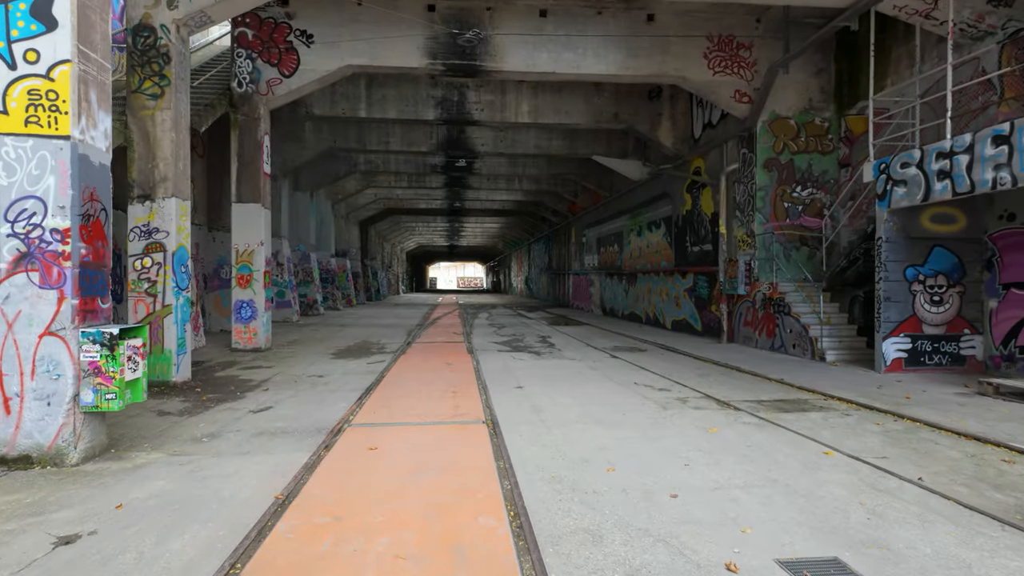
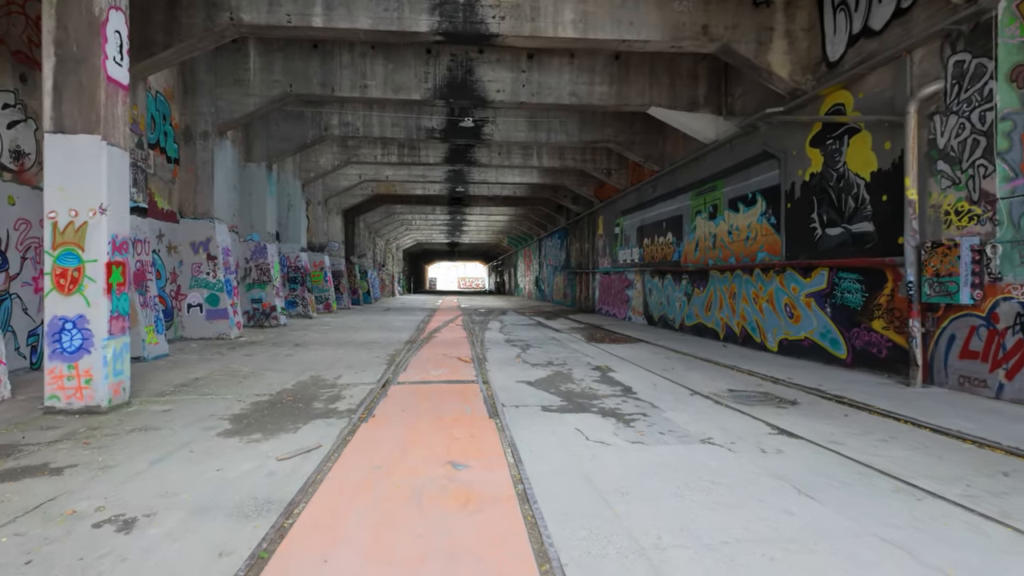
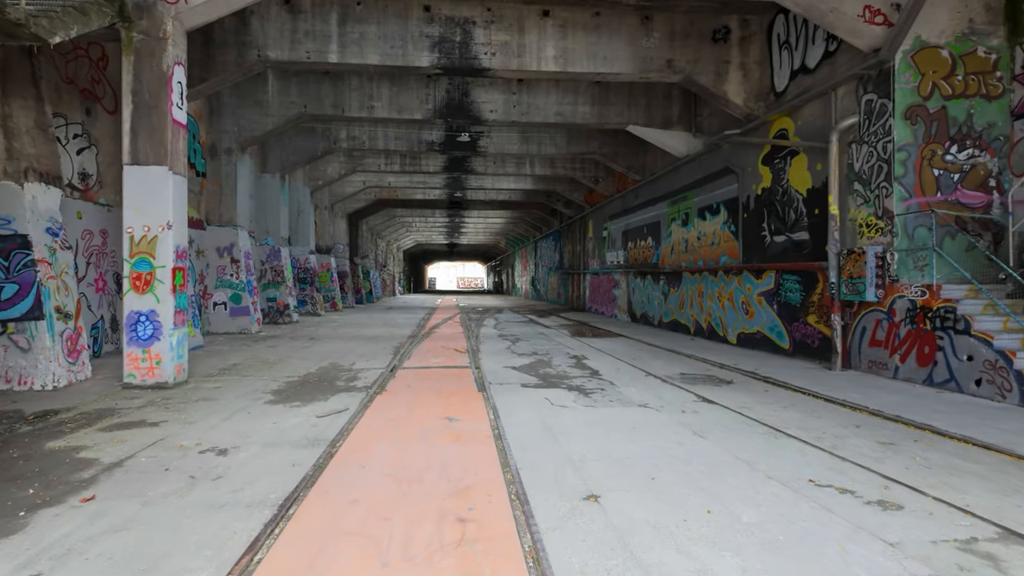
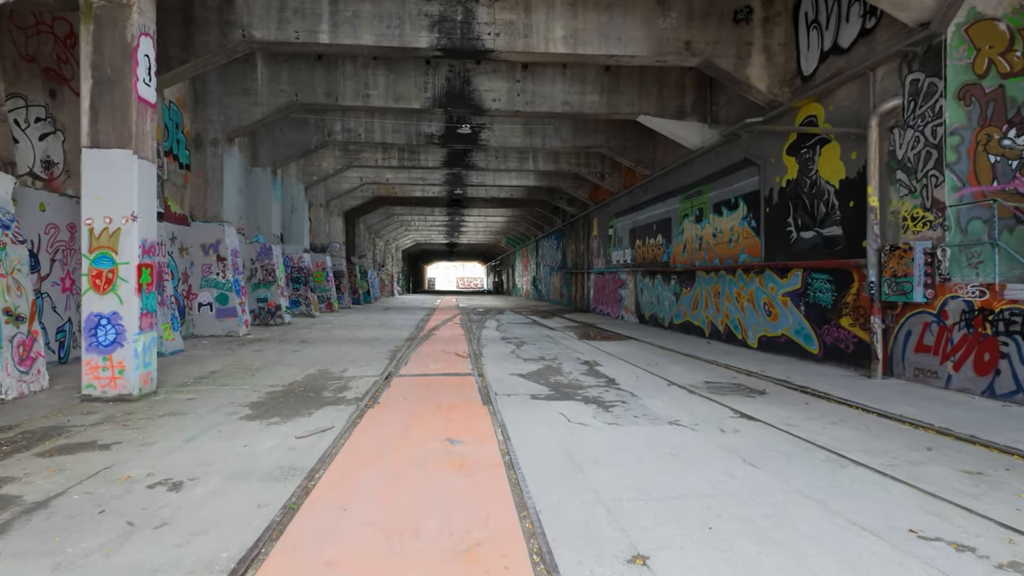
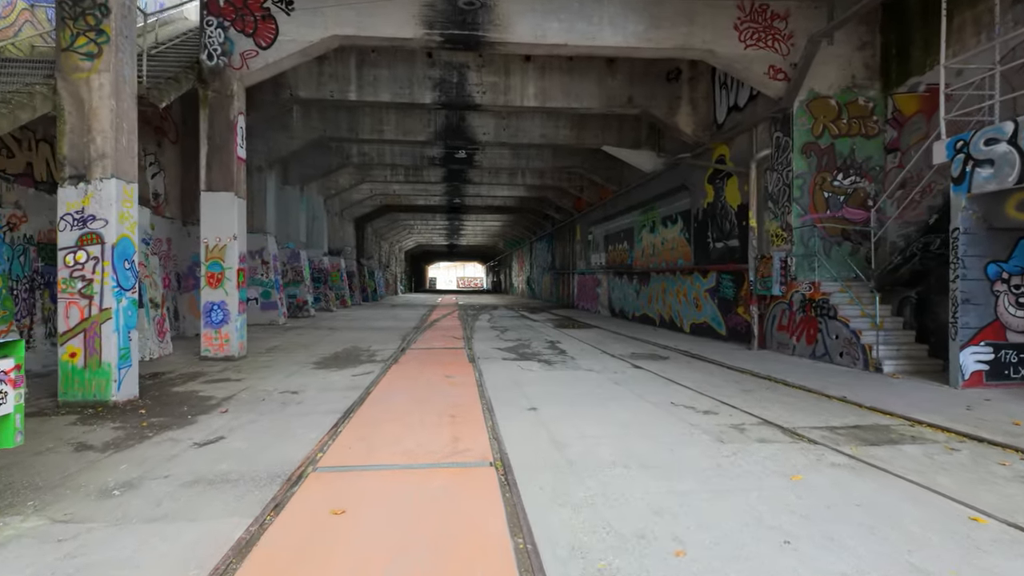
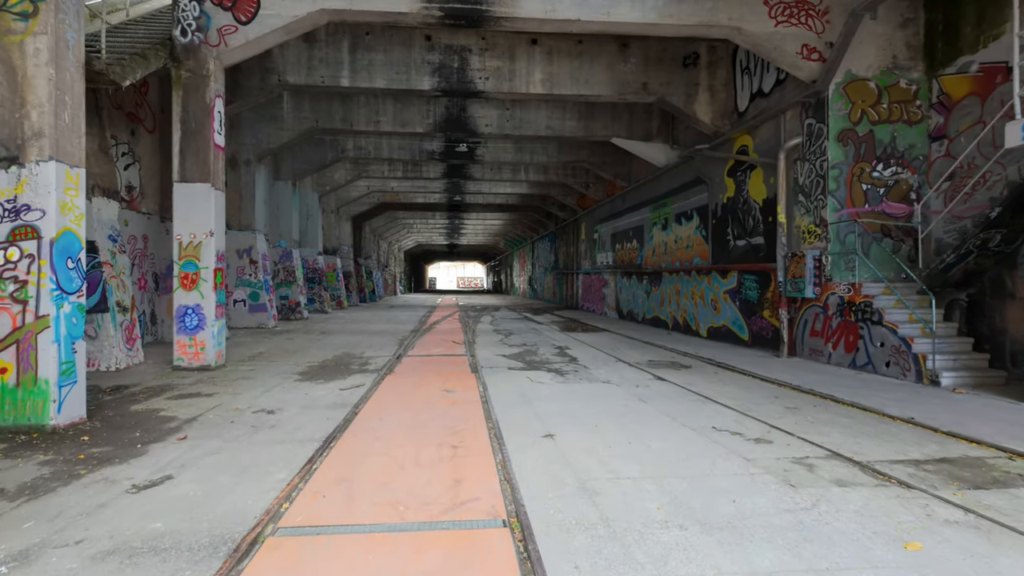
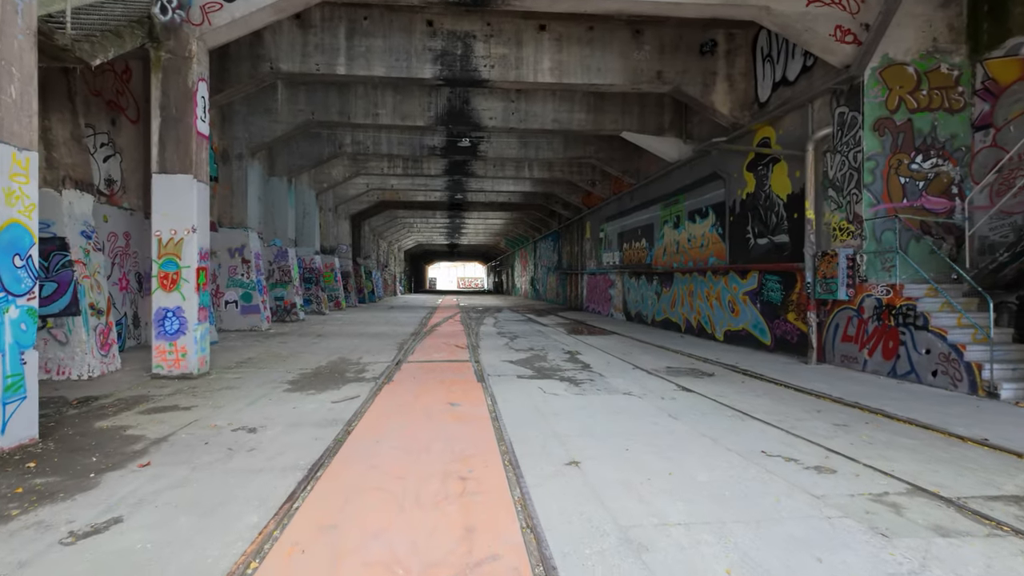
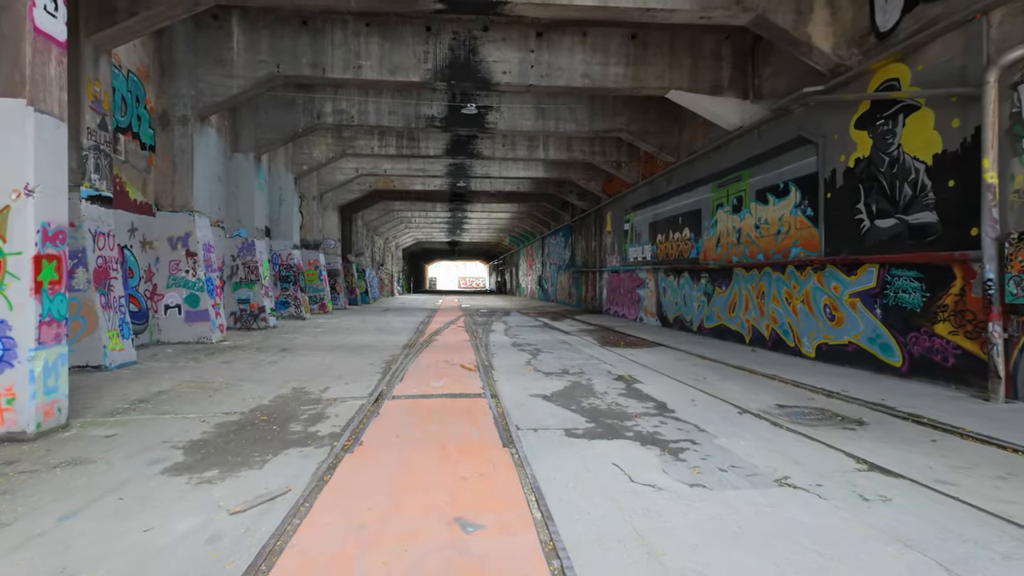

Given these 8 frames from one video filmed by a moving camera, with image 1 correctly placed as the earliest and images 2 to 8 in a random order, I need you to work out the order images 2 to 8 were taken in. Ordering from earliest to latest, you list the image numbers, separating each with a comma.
5, 6, 7, 3, 4, 2, 8
